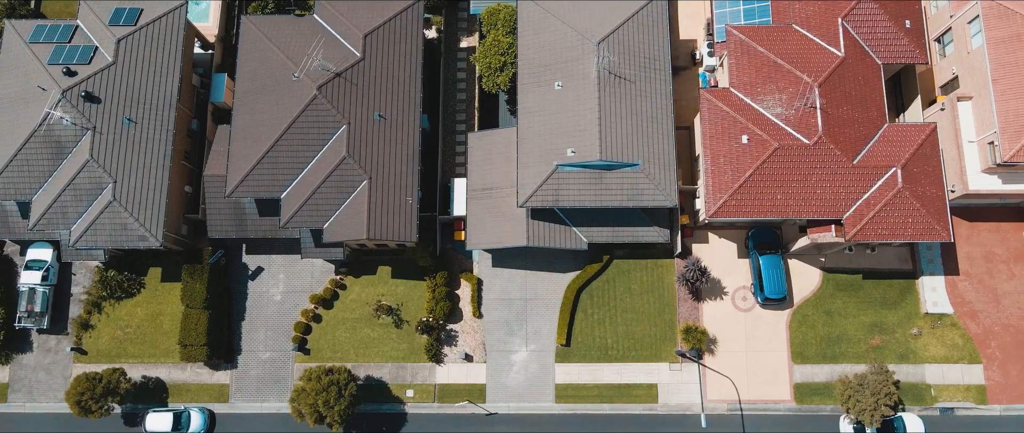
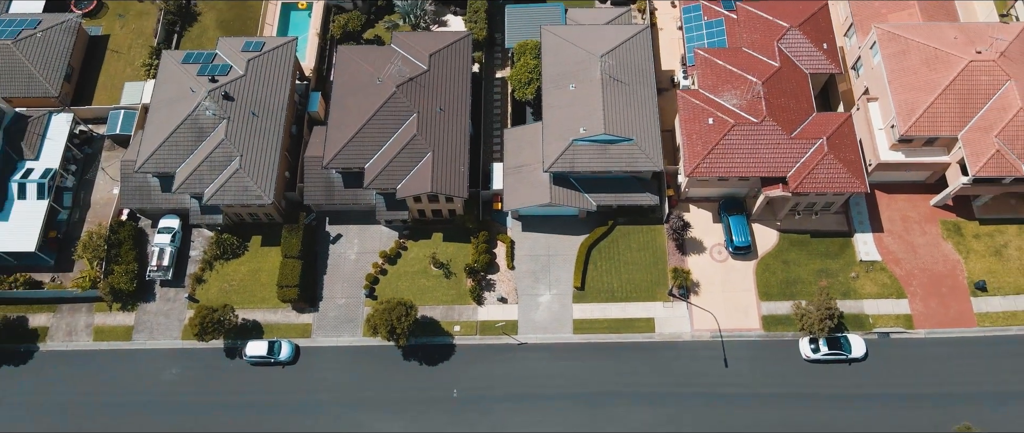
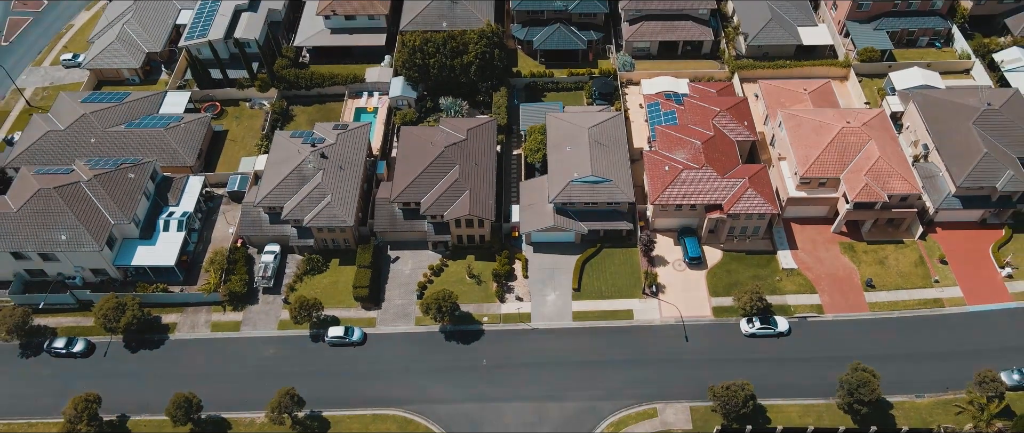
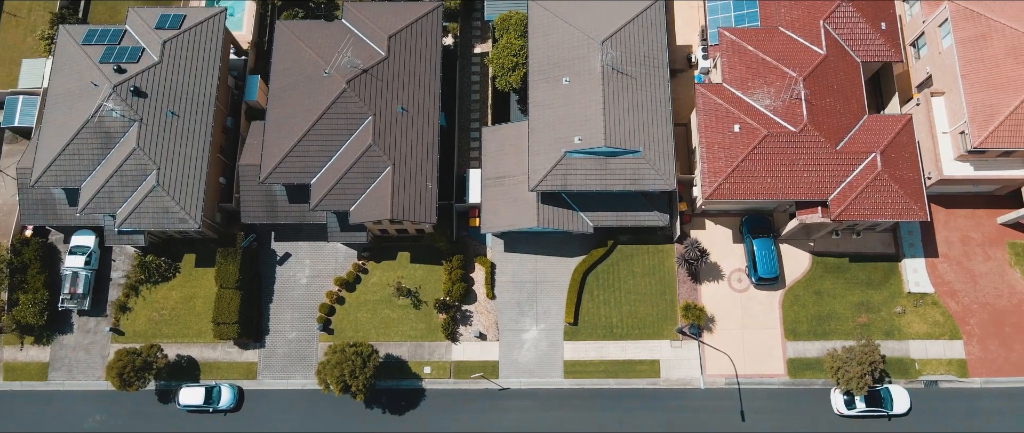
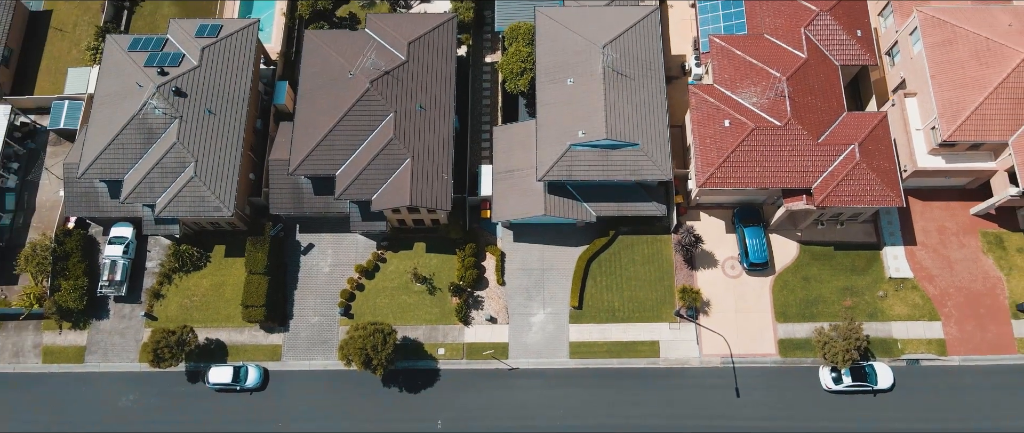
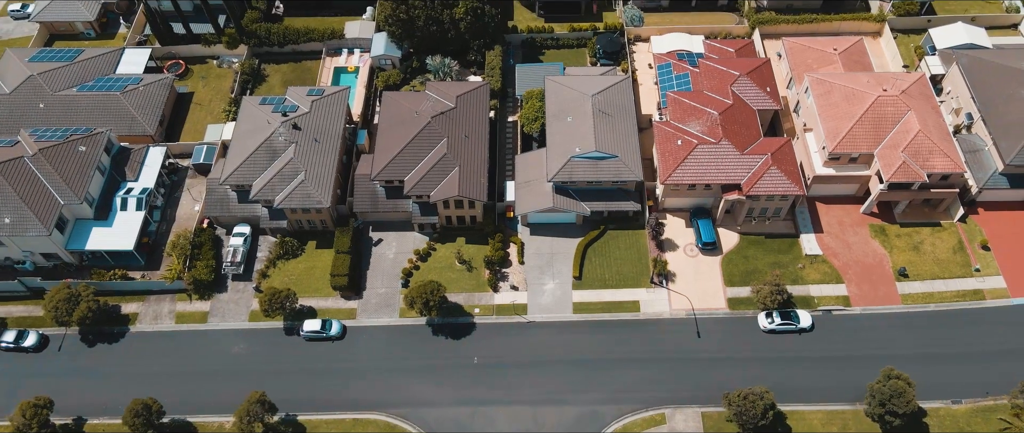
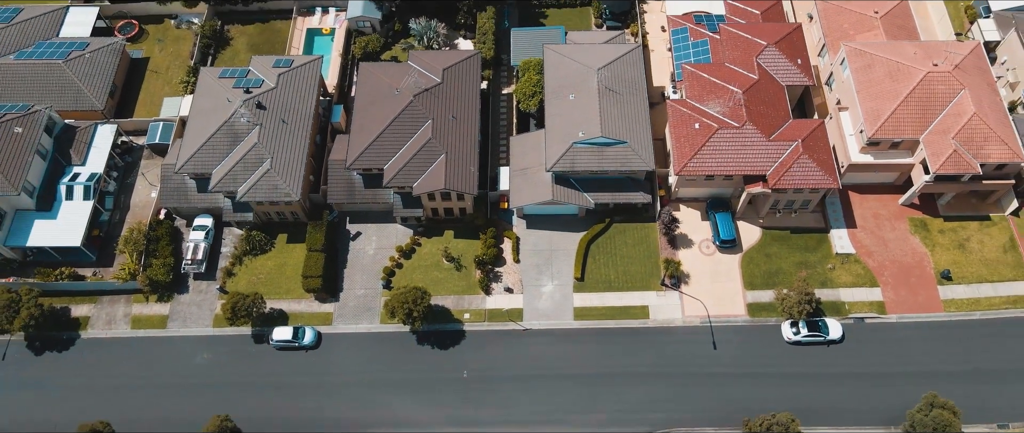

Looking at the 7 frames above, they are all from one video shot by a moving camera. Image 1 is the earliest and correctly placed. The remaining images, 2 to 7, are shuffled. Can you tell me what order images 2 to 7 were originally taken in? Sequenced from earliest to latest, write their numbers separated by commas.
4, 5, 2, 7, 6, 3
